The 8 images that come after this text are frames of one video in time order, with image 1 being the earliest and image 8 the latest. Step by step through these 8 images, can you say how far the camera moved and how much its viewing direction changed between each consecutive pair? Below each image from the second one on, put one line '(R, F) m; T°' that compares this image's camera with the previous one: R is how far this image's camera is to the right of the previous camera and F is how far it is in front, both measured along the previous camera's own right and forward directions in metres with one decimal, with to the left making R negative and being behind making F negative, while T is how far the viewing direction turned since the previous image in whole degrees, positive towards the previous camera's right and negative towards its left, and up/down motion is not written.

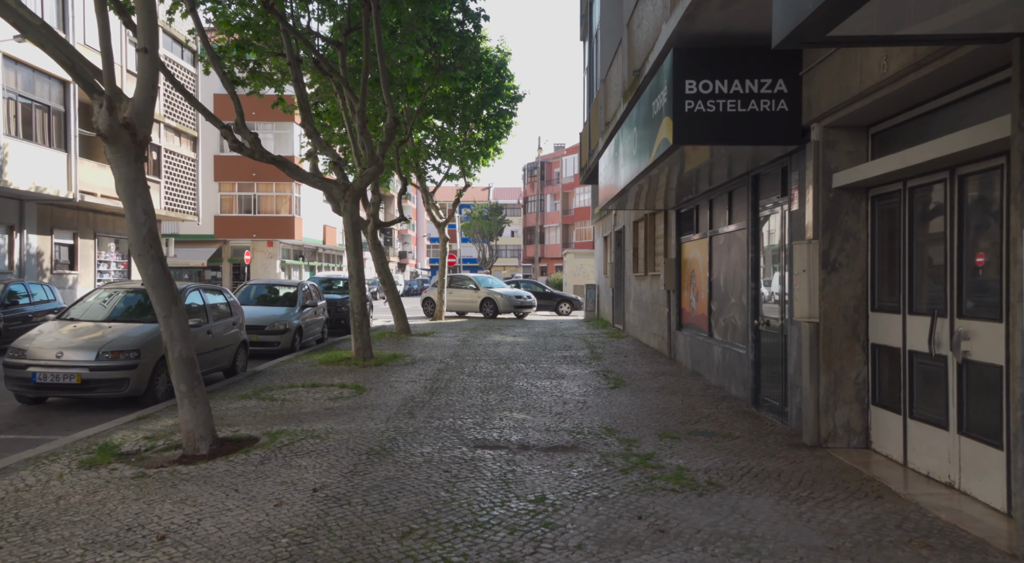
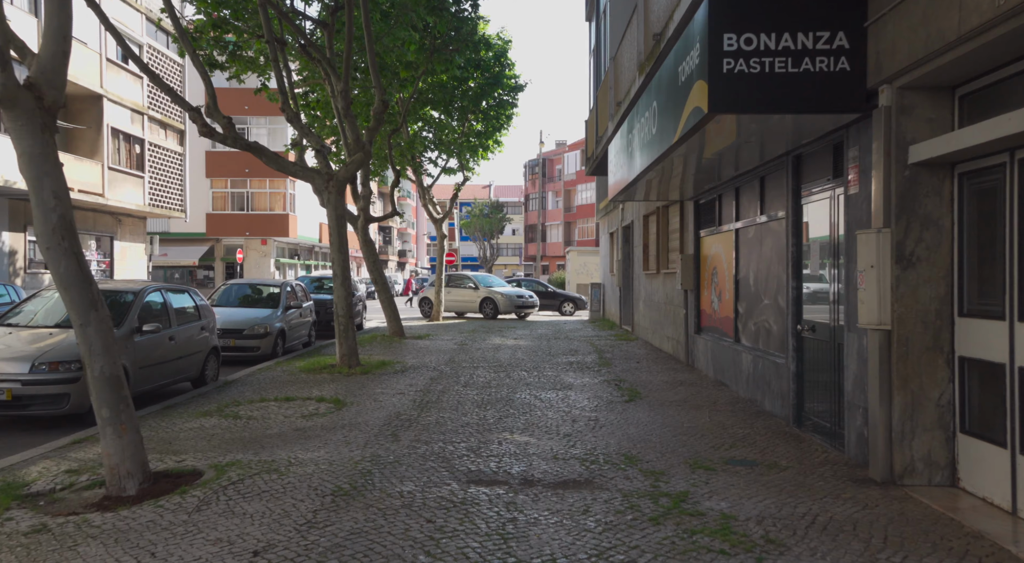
(0.0, +1.2) m; 0°
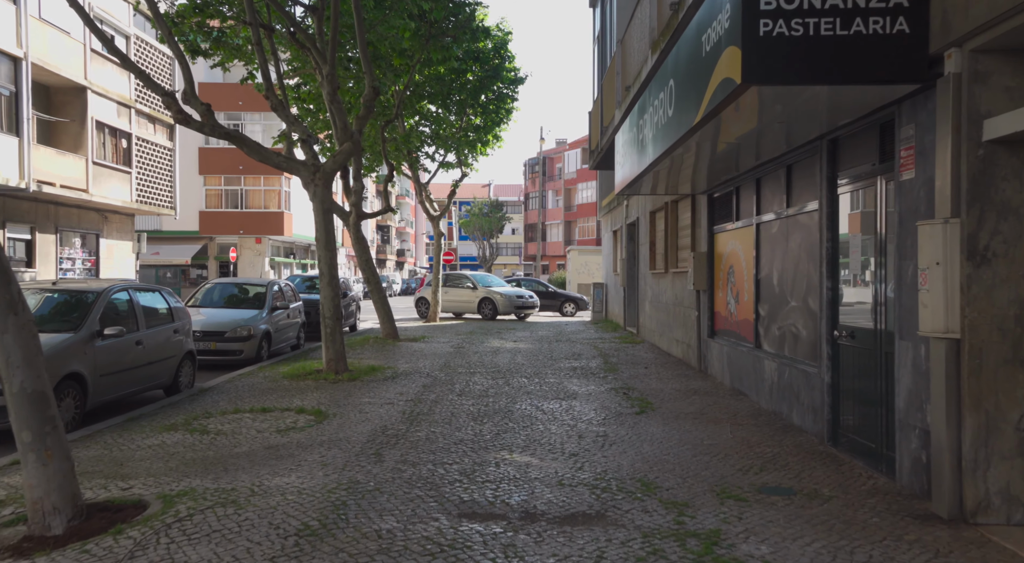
(0.0, +0.8) m; 0°
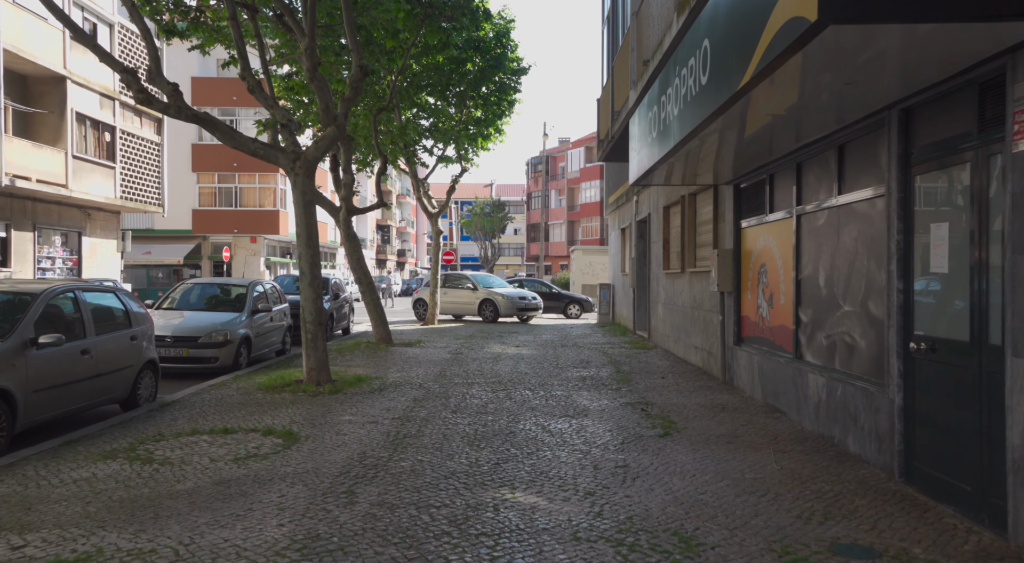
(0.0, +1.1) m; 0°
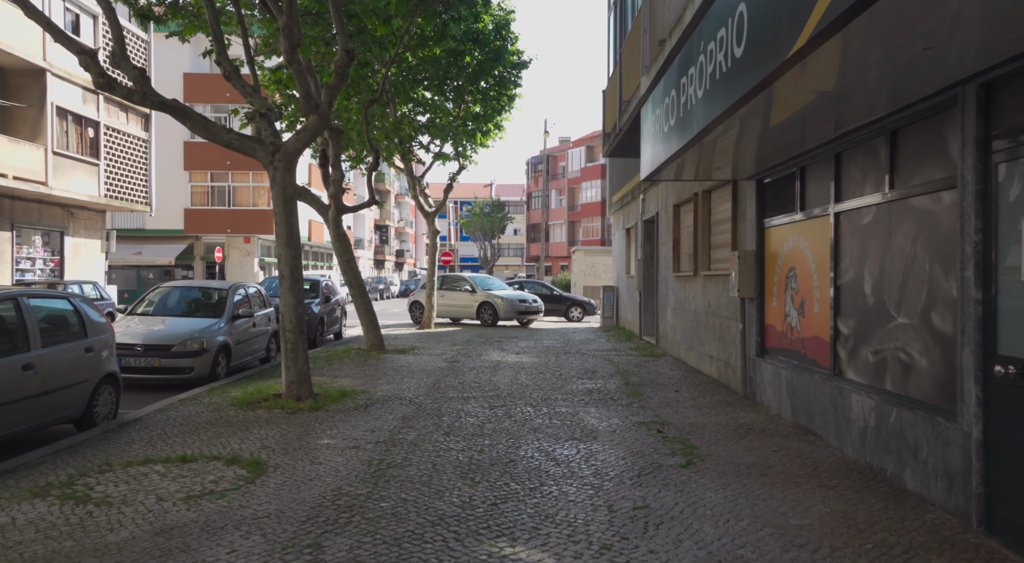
(0.0, +0.9) m; 0°
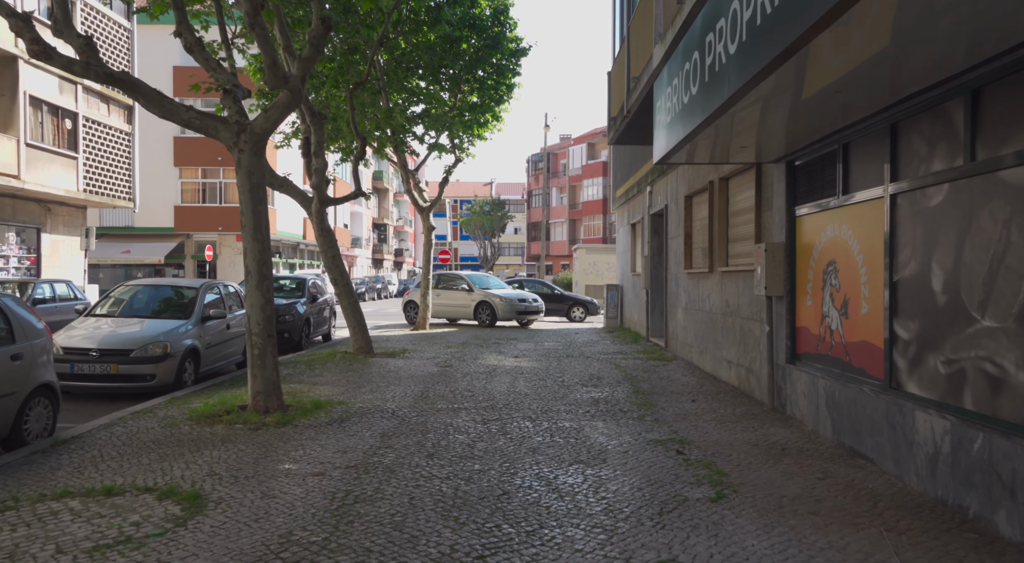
(0.0, +1.1) m; 0°
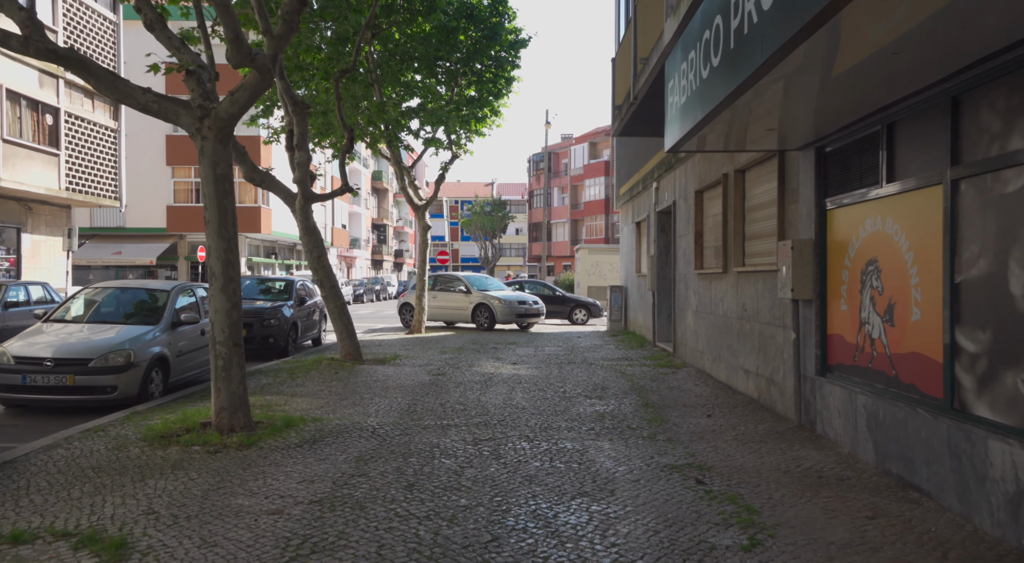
(+0.1, +0.9) m; 0°
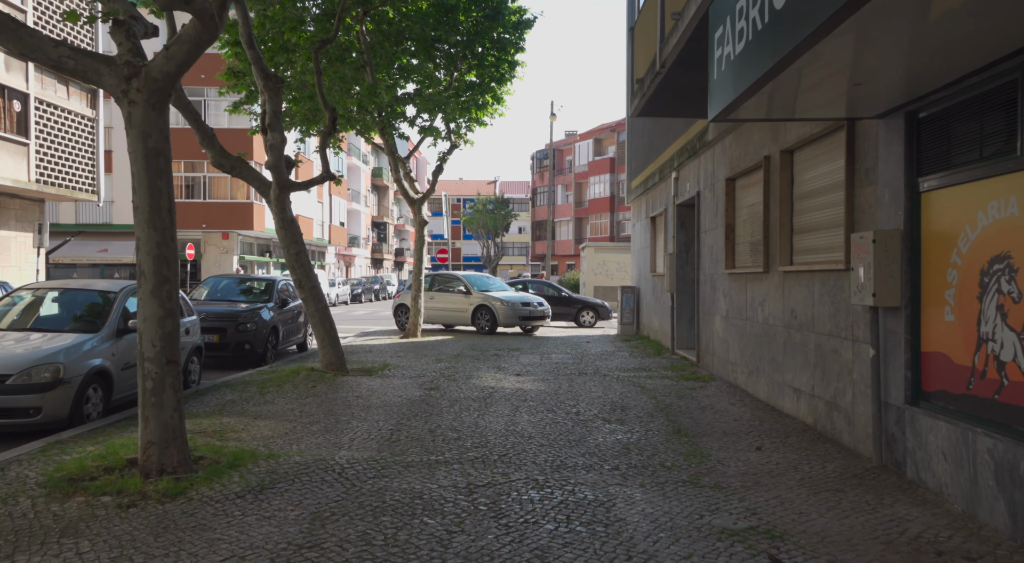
(0.0, +1.5) m; 0°
